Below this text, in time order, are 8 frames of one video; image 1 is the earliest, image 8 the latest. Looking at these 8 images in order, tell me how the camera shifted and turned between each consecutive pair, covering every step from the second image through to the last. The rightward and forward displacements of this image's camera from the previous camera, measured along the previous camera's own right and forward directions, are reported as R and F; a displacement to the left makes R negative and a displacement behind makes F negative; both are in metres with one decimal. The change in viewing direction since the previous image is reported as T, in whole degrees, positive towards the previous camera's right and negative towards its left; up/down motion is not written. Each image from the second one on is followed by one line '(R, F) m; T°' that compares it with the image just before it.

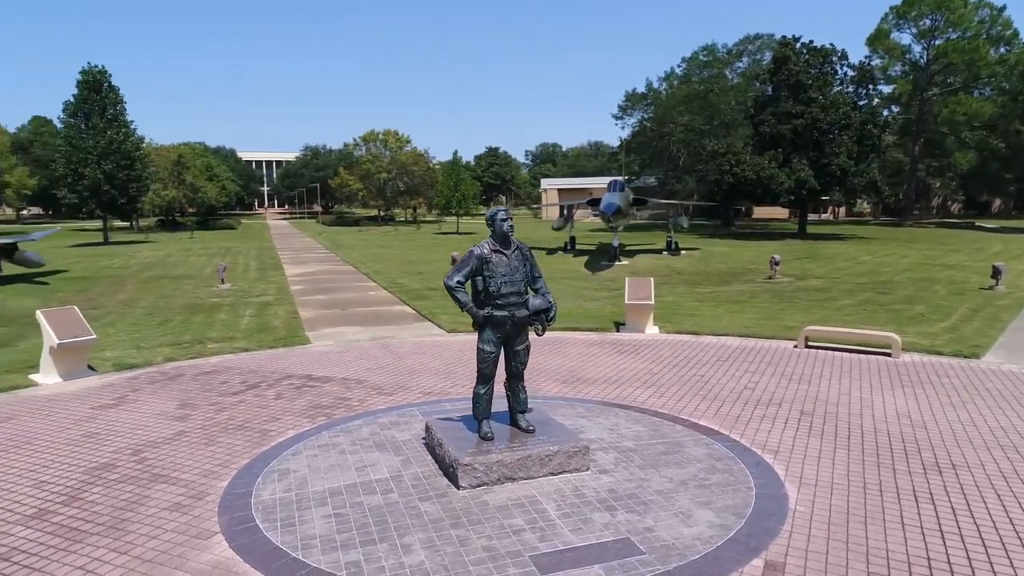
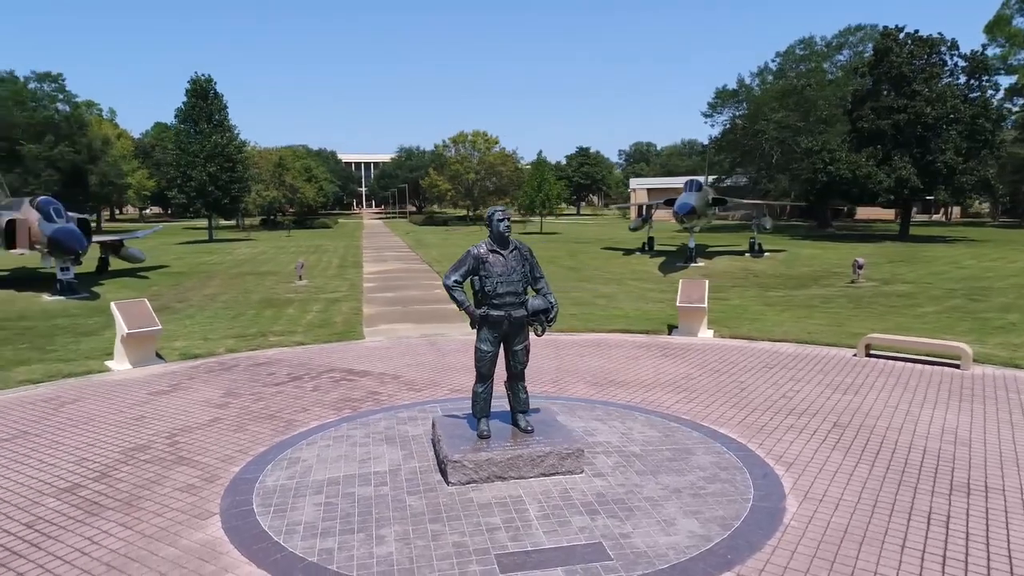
(+0.9, 0.0) m; -7°
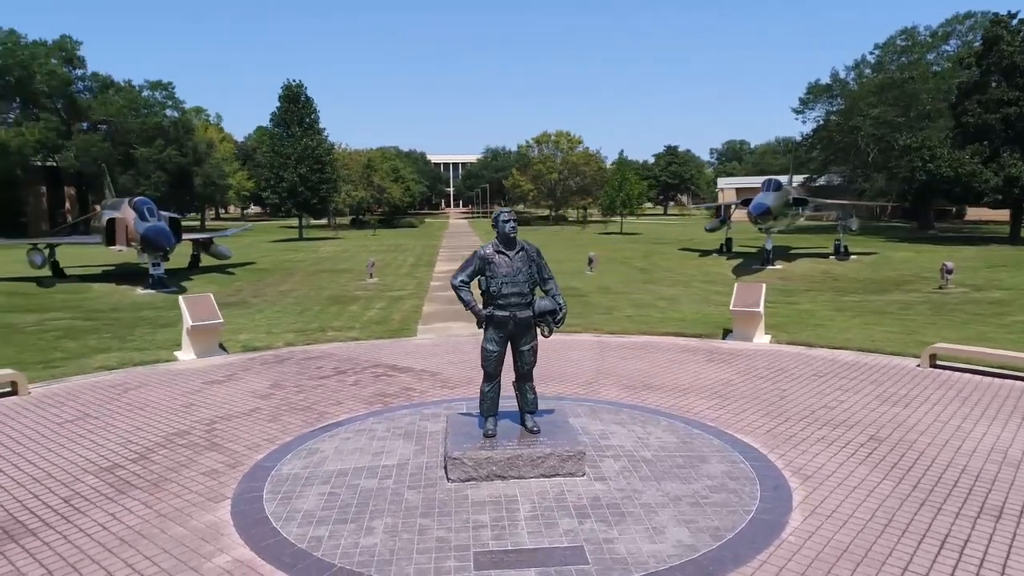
(+0.8, 0.0) m; -7°
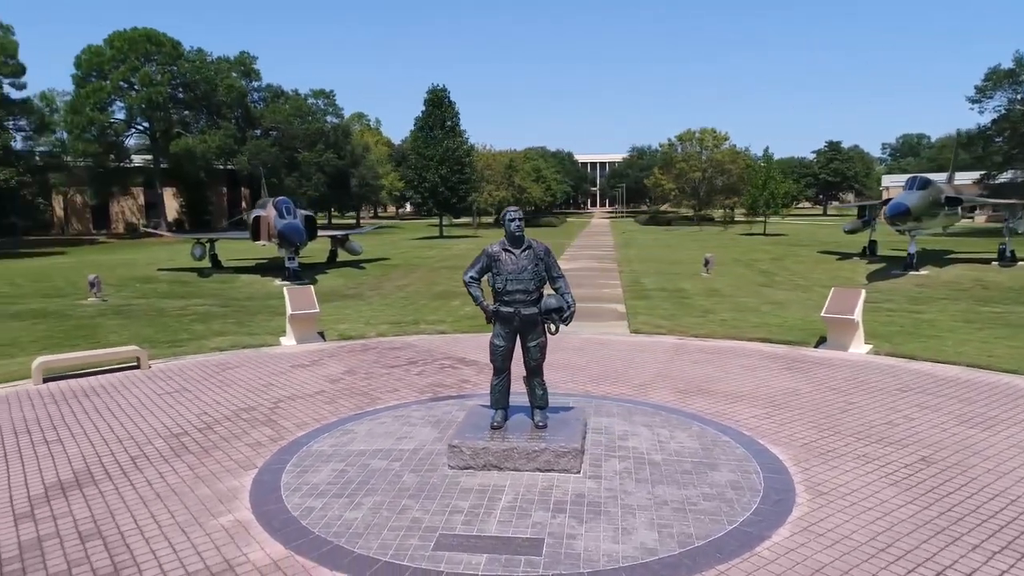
(+1.4, 0.0) m; -12°
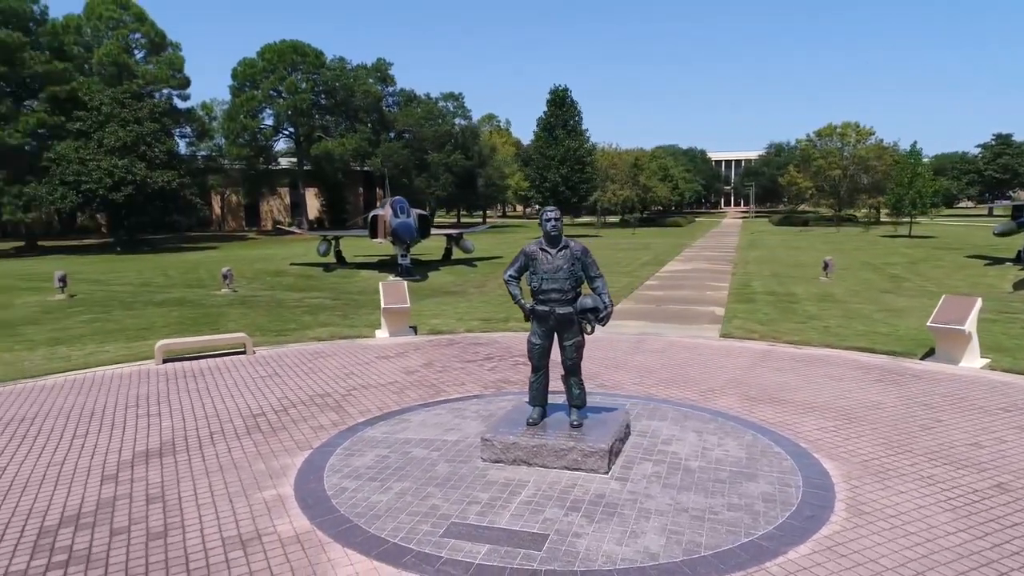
(+0.9, 0.0) m; -10°
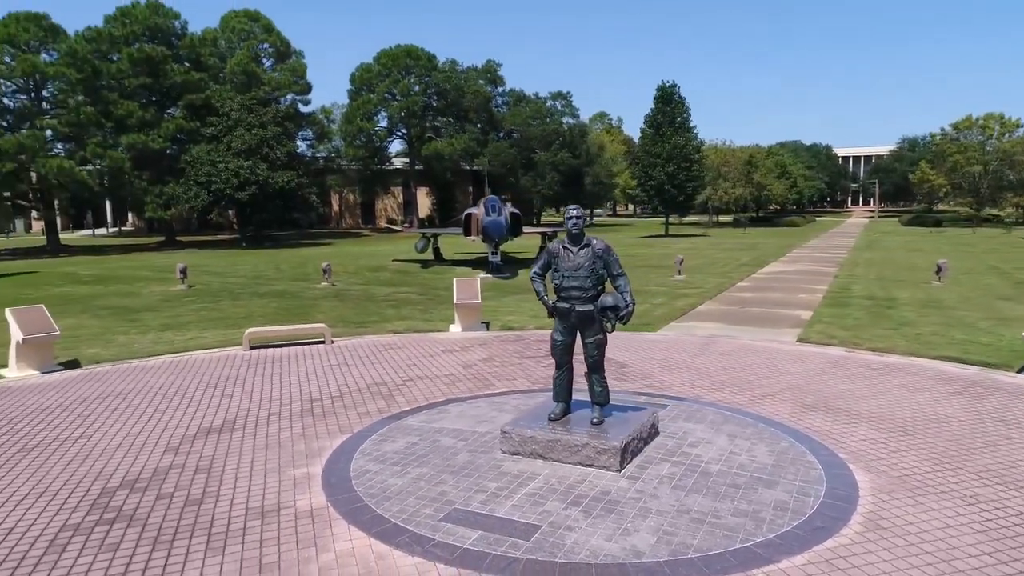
(+0.9, -0.1) m; -9°
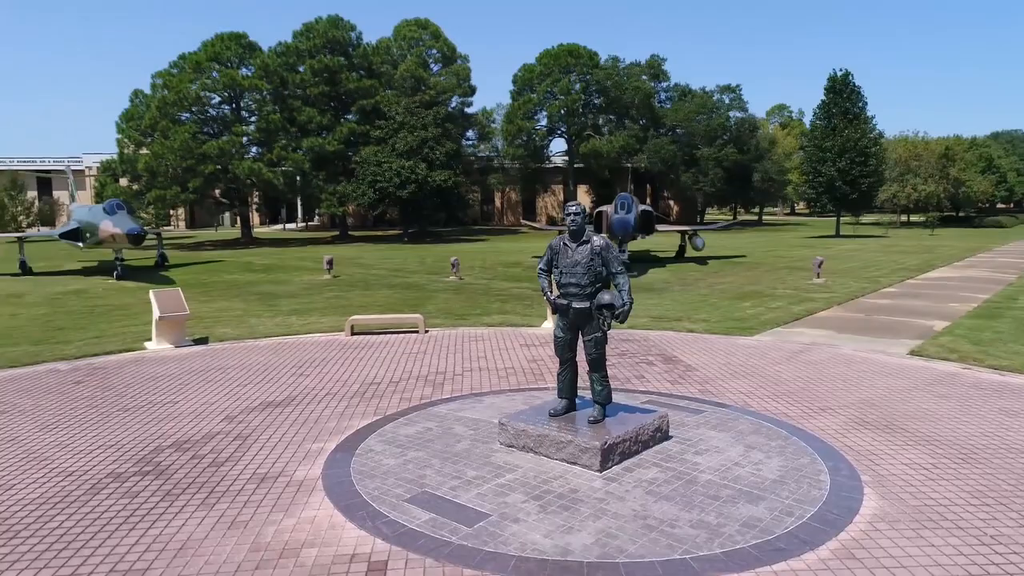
(+1.7, +0.1) m; -14°
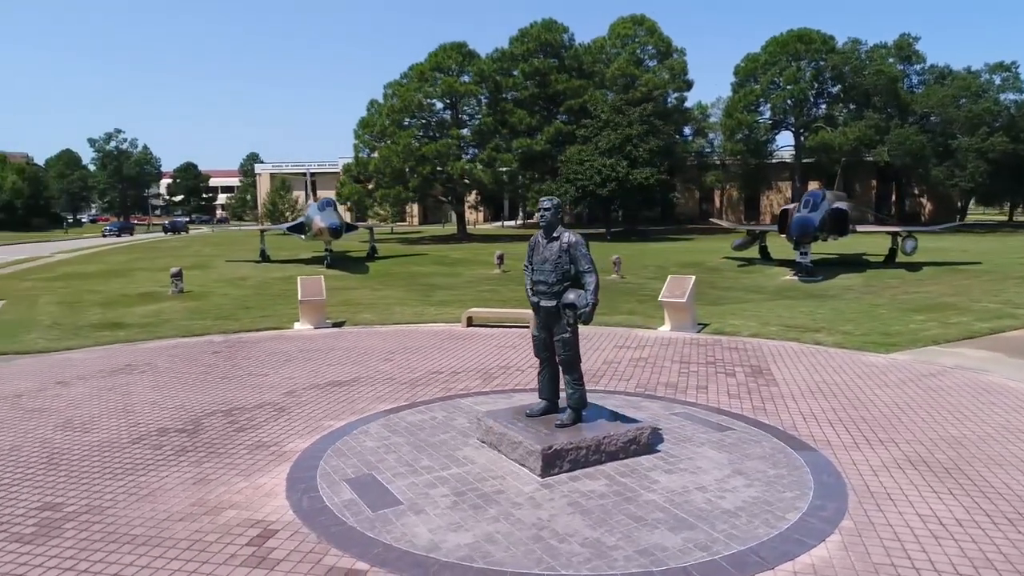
(+2.6, +0.5) m; -19°
